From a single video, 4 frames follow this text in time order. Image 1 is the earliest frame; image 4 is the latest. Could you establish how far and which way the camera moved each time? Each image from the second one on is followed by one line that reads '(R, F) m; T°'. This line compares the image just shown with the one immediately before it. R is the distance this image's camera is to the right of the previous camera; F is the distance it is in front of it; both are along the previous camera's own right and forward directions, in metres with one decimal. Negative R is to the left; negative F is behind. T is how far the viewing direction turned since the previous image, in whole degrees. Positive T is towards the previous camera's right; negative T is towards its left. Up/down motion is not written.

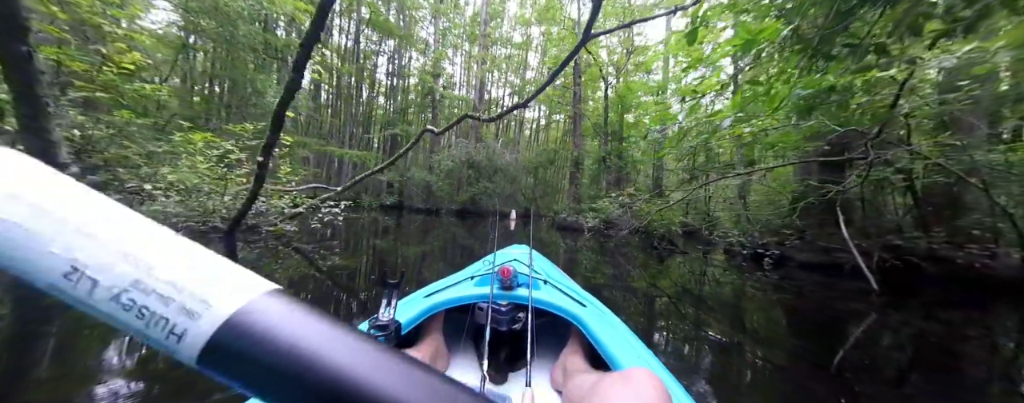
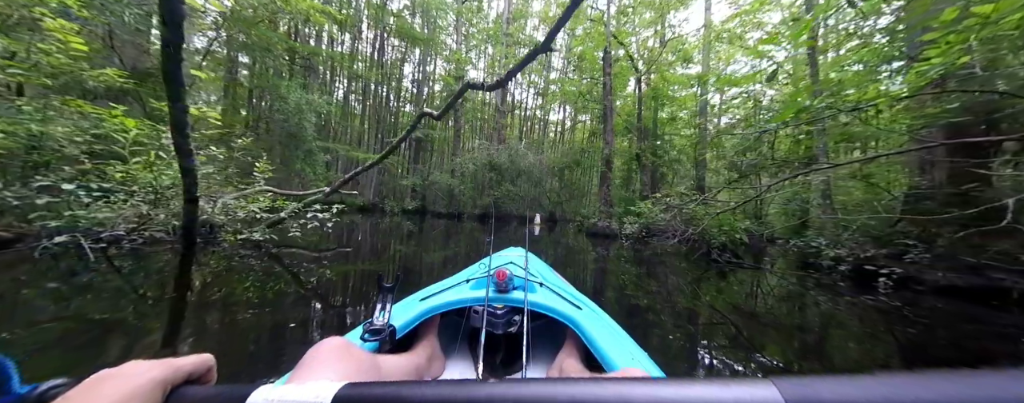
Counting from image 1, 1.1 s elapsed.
(0.0, +0.4) m; -5°
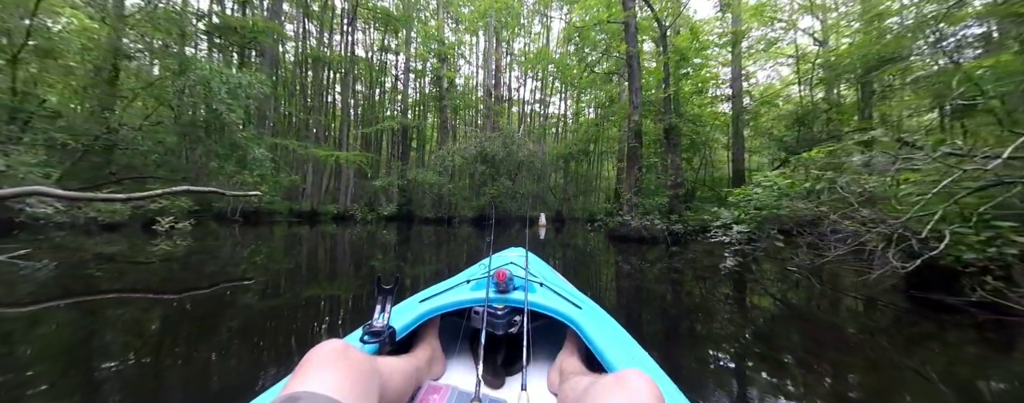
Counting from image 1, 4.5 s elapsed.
(+0.1, +1.4) m; -1°
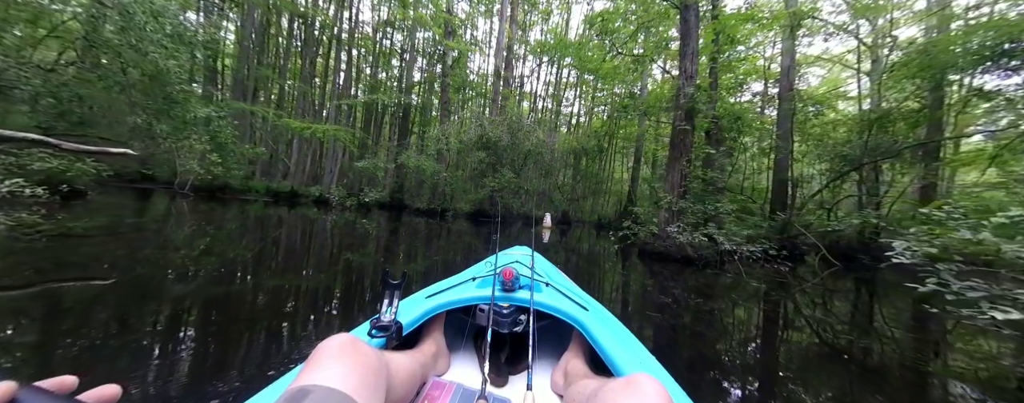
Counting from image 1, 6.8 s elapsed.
(+0.1, +0.9) m; -1°
